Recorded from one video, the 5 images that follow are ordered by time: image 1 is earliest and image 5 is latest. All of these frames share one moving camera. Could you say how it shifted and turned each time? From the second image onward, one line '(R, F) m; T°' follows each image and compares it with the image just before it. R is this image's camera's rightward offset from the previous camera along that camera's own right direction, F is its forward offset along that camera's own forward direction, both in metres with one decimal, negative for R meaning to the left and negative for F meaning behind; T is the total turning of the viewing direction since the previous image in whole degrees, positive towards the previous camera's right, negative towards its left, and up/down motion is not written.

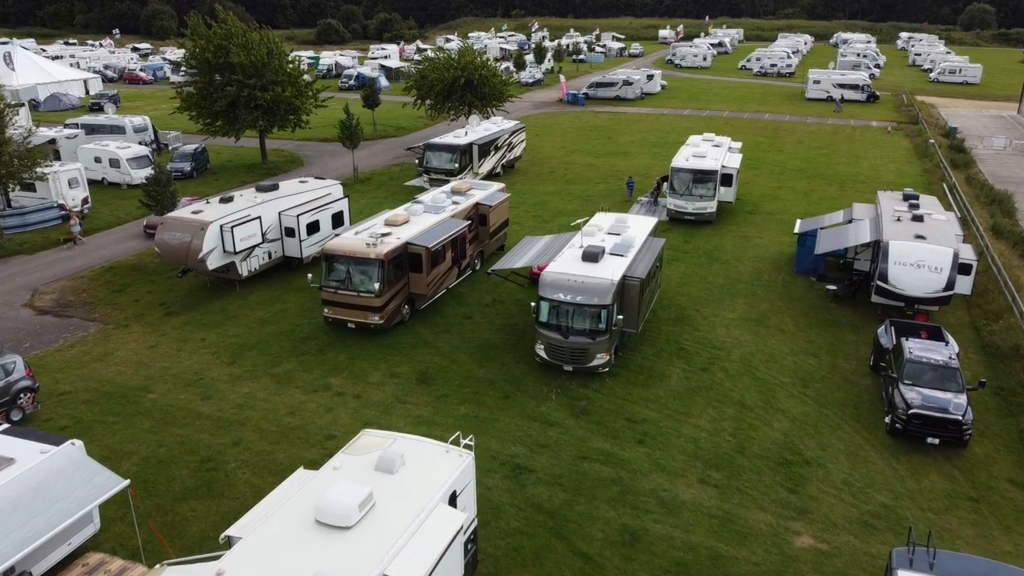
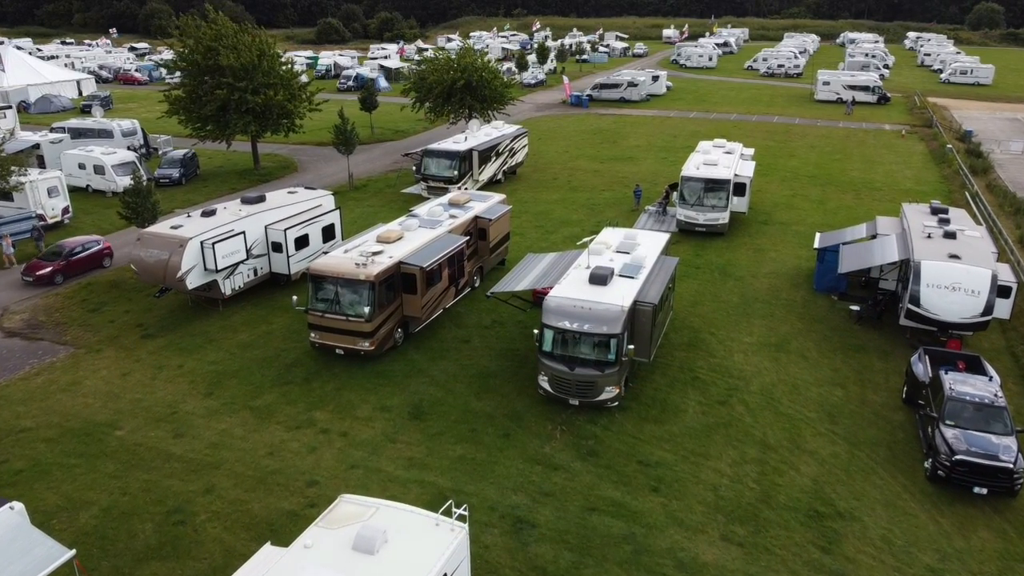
(0.0, +1.2) m; 0°
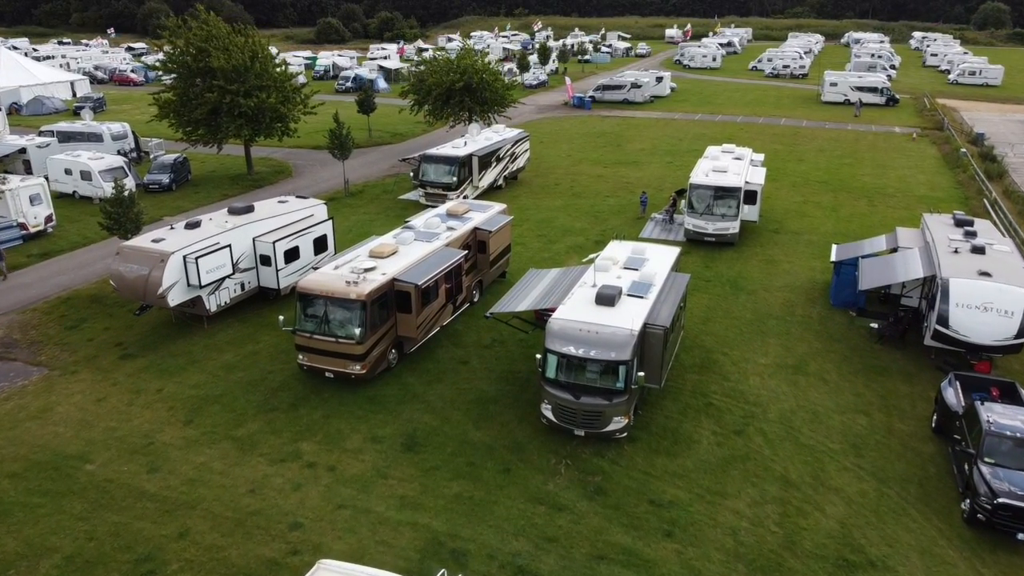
(0.0, +0.9) m; 0°
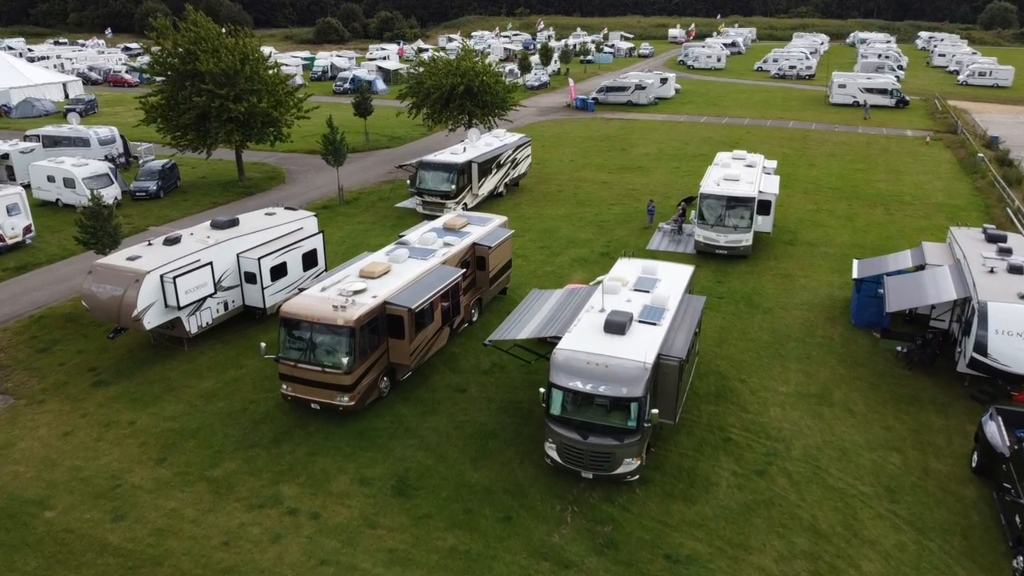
(0.0, +1.1) m; 0°
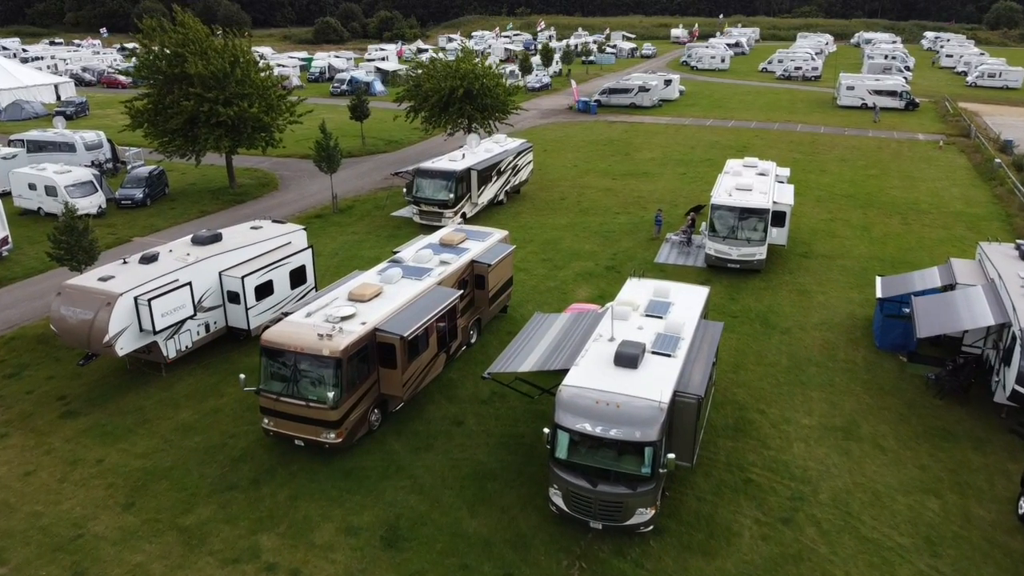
(0.0, +1.0) m; 0°
